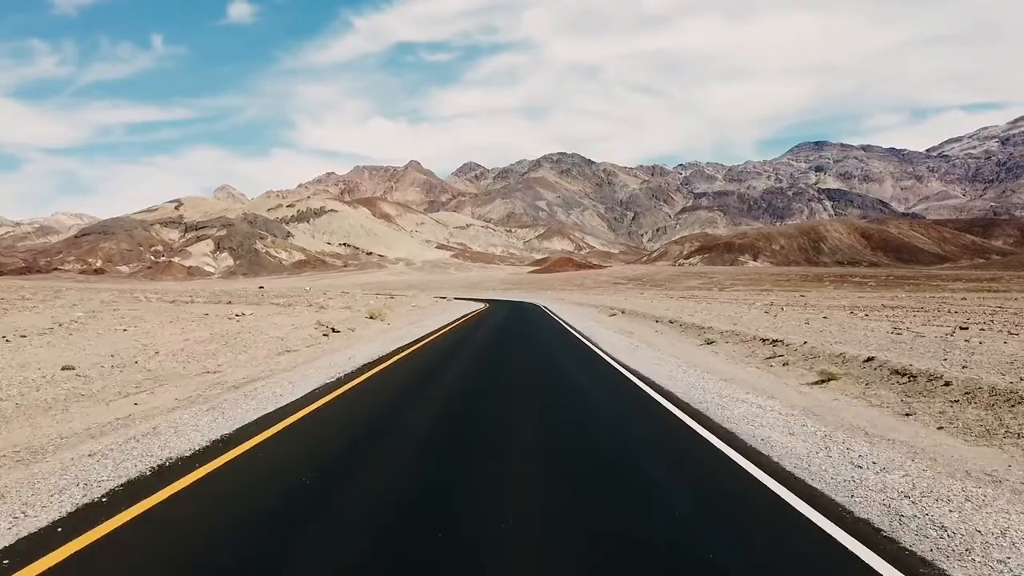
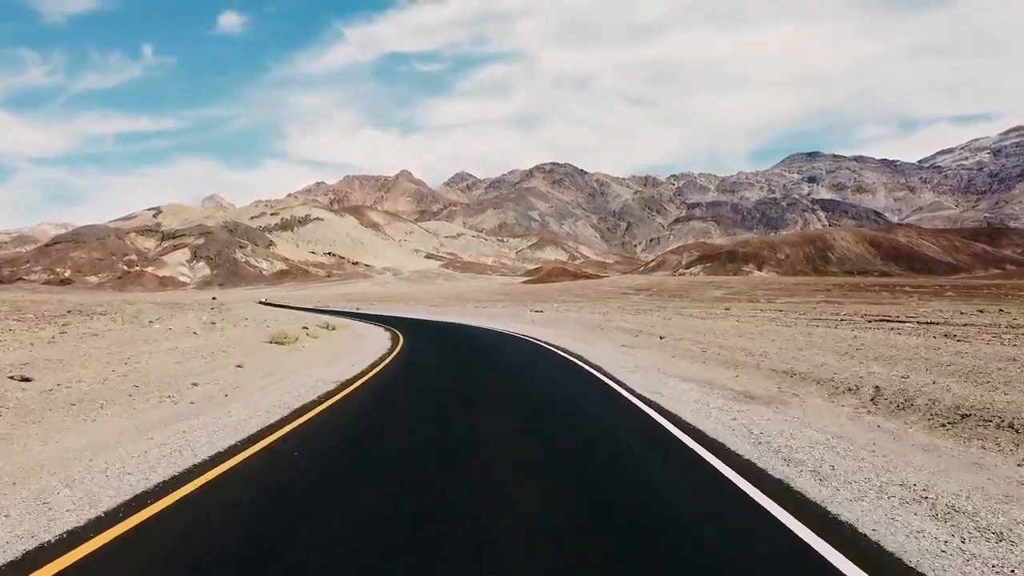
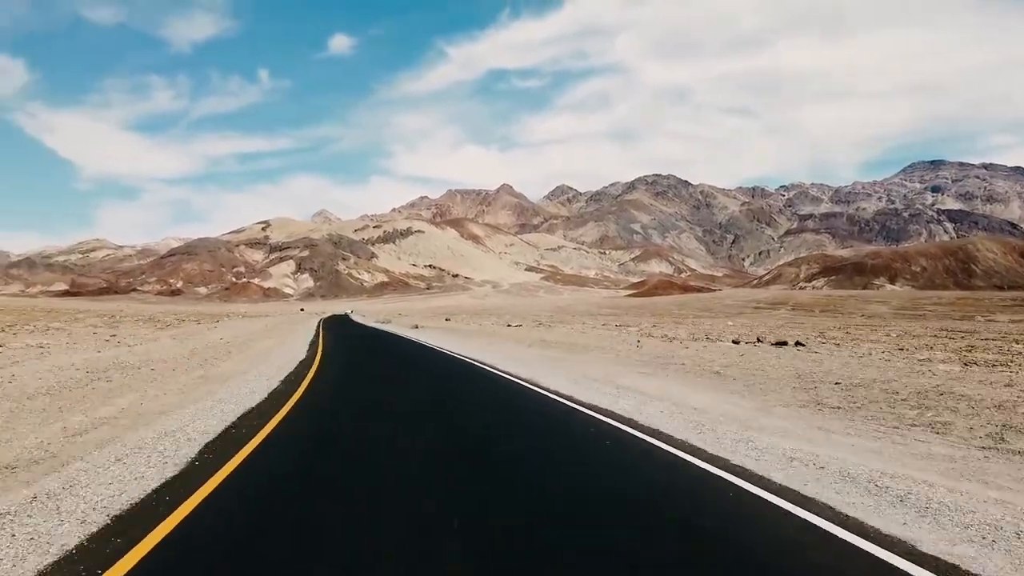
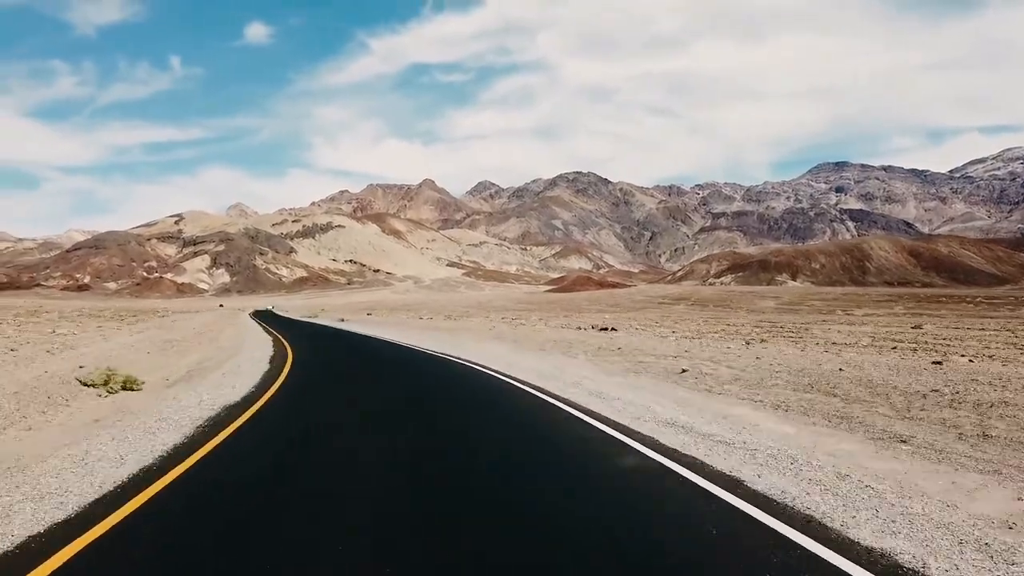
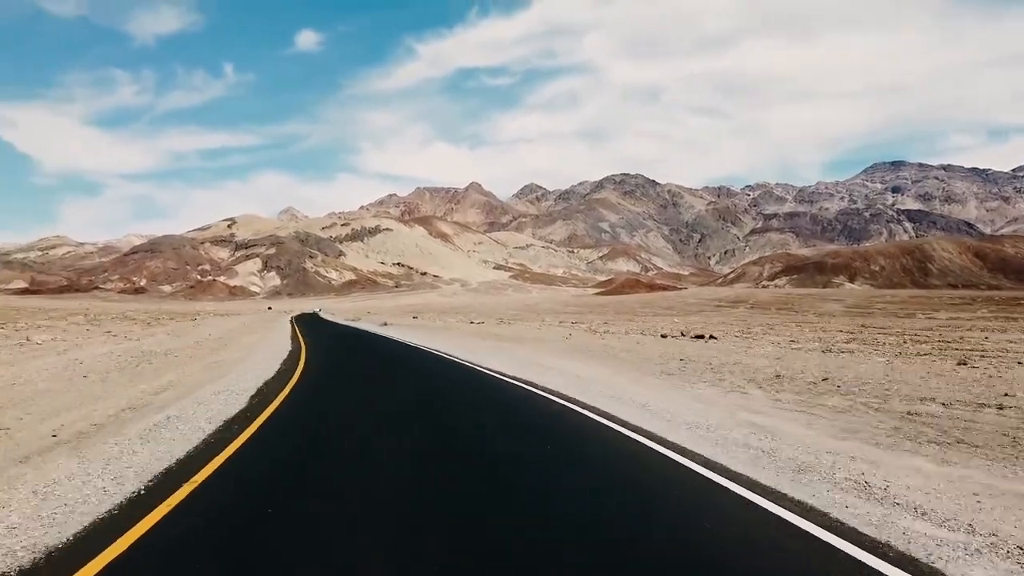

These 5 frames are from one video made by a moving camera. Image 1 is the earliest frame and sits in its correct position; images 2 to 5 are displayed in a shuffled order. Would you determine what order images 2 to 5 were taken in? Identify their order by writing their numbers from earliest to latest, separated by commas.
2, 4, 5, 3
